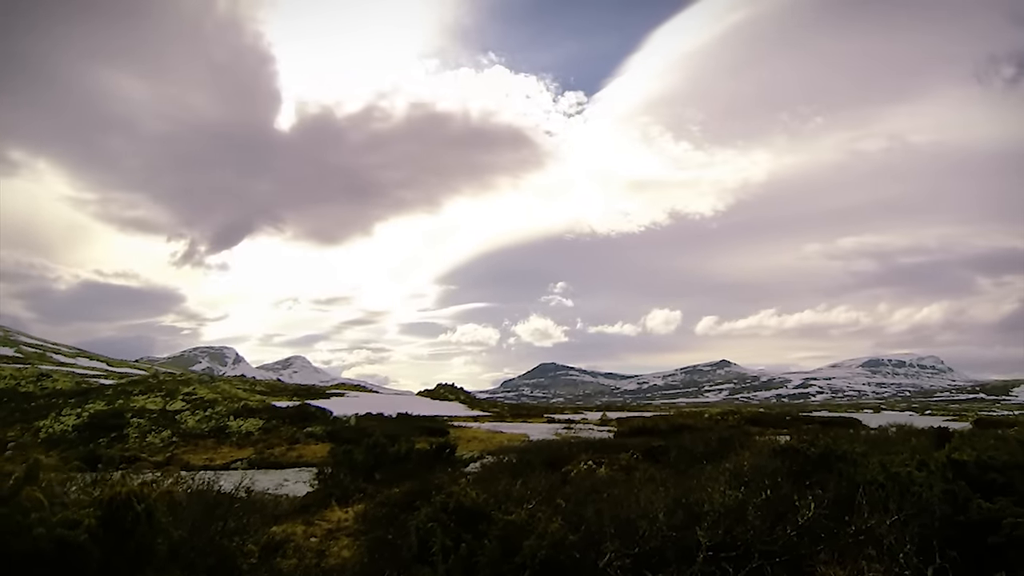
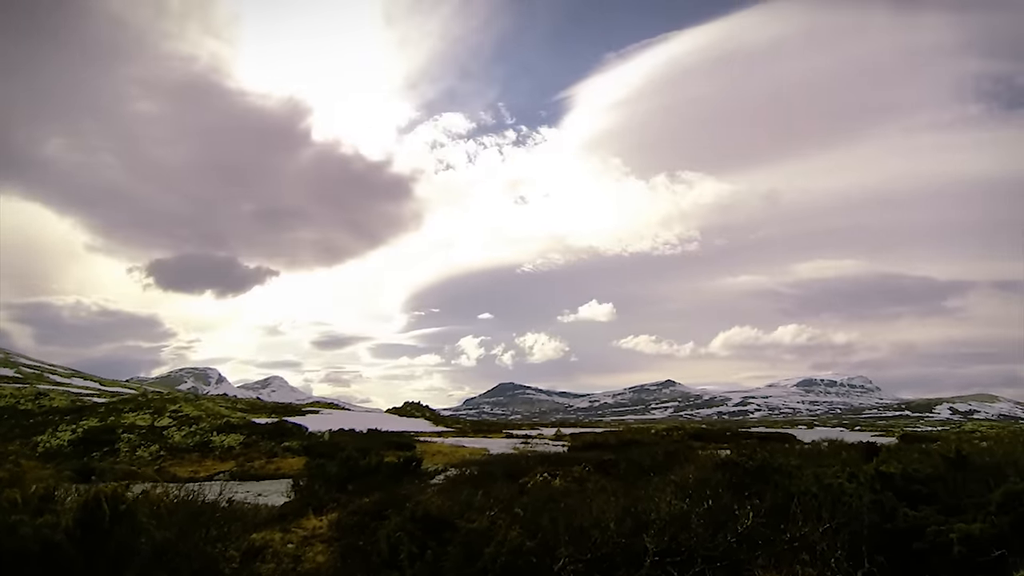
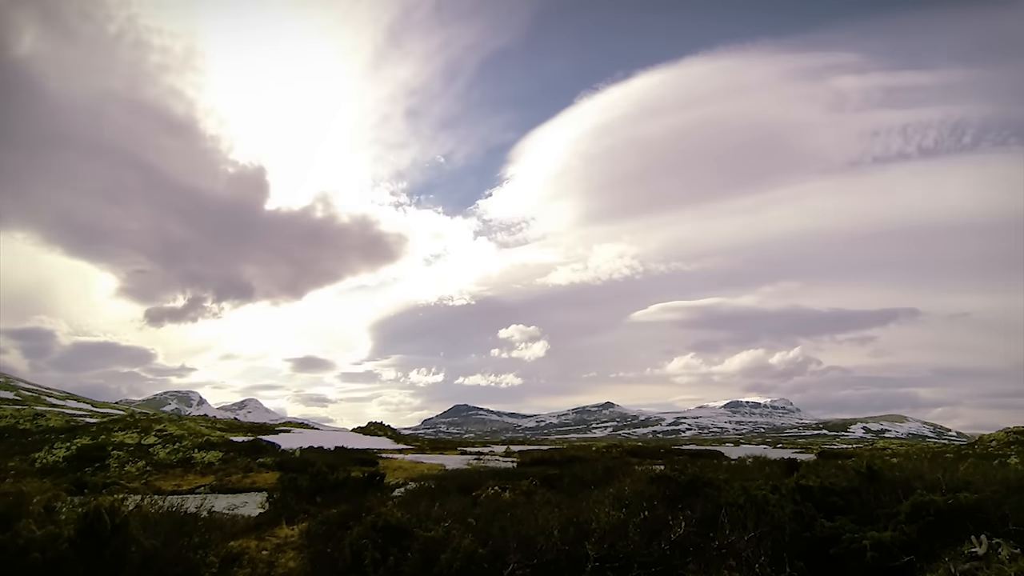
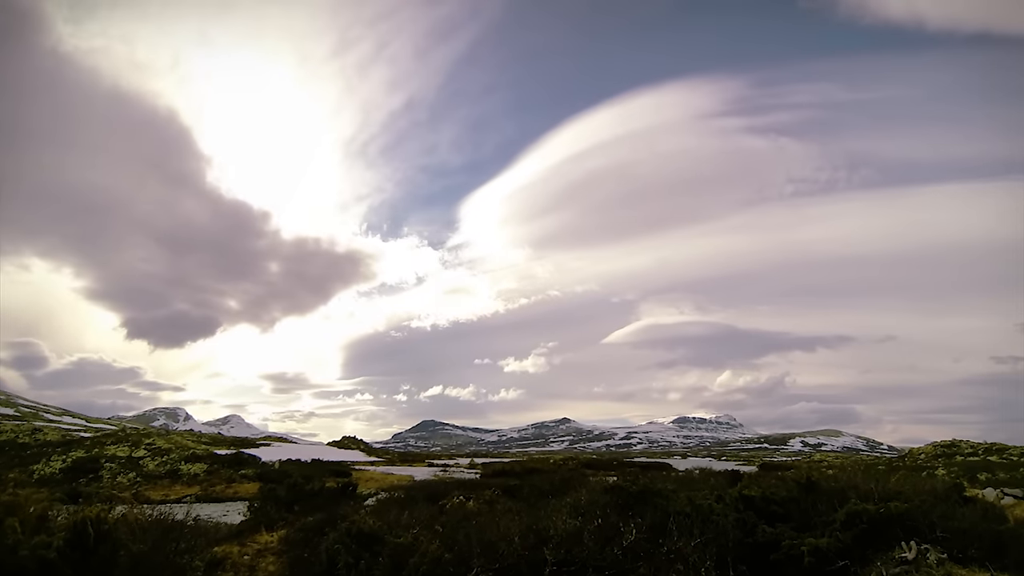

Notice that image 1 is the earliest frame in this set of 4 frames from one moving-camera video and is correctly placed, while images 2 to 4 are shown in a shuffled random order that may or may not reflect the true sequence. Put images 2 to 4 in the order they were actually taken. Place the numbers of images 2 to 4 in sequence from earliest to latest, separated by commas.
2, 3, 4
